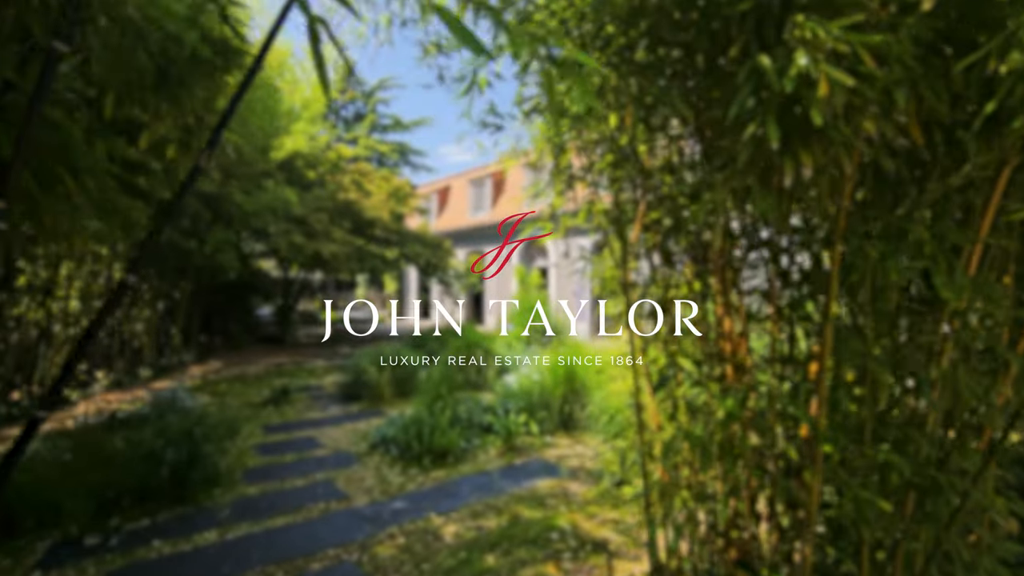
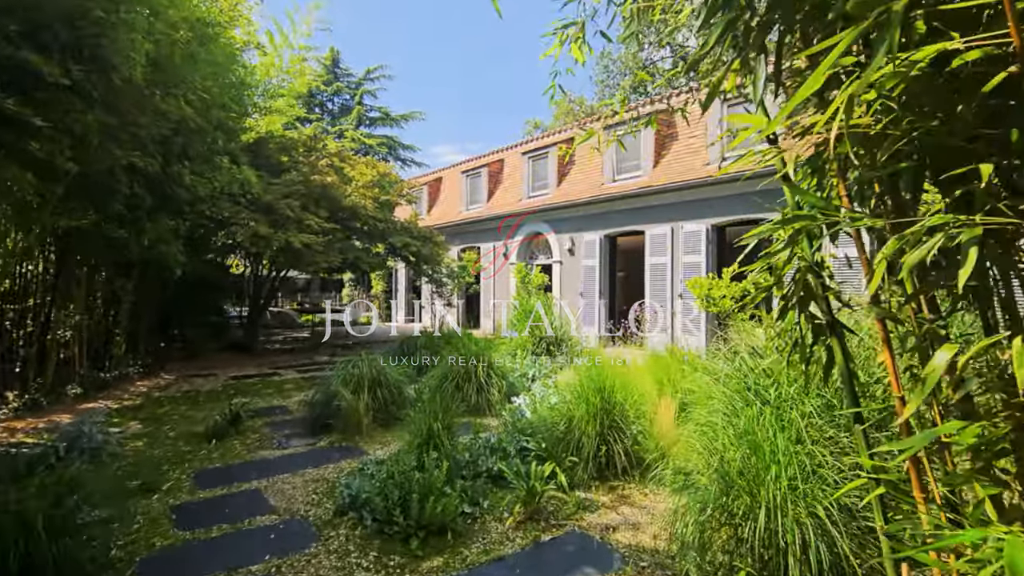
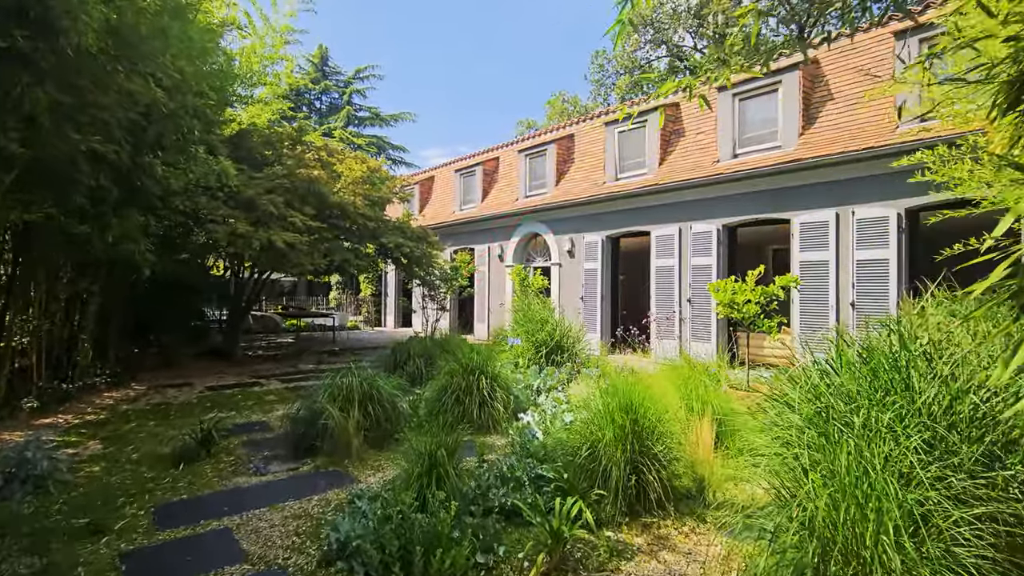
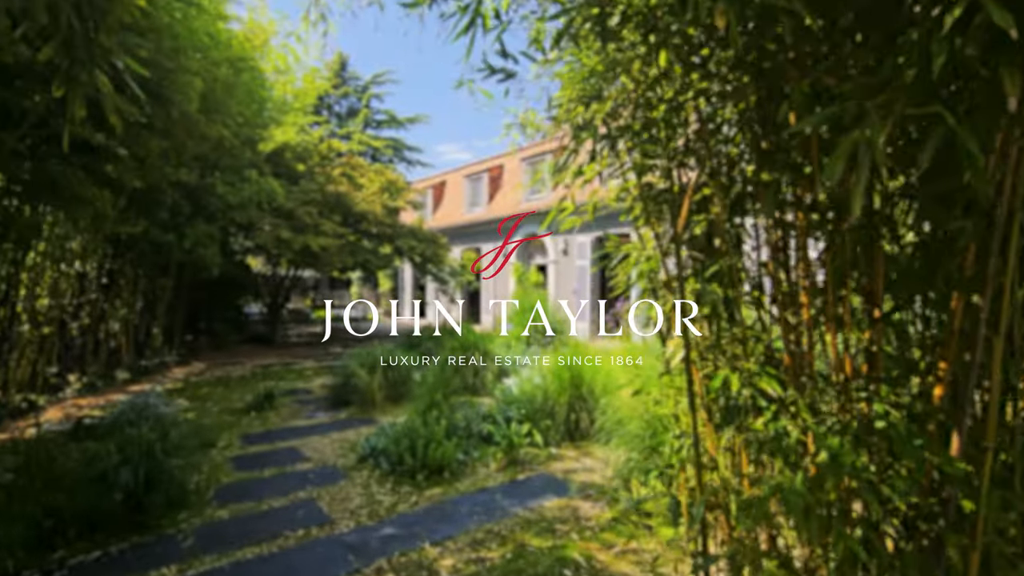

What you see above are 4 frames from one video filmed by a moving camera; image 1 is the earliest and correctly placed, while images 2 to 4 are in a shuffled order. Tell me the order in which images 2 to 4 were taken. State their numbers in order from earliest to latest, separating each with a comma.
4, 2, 3
